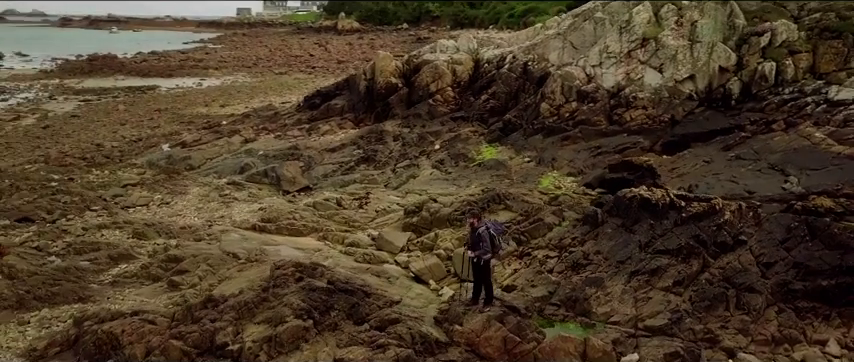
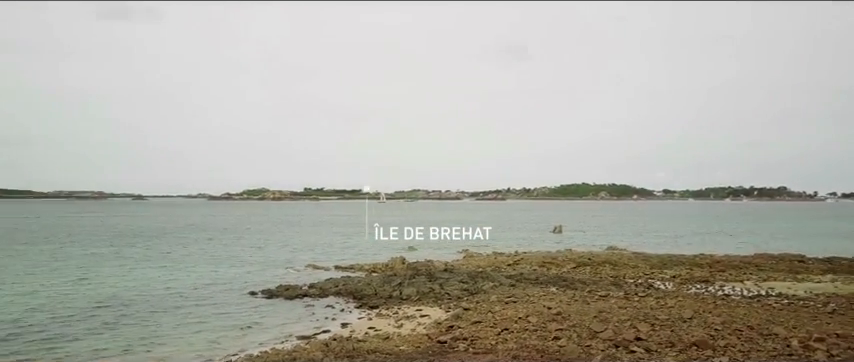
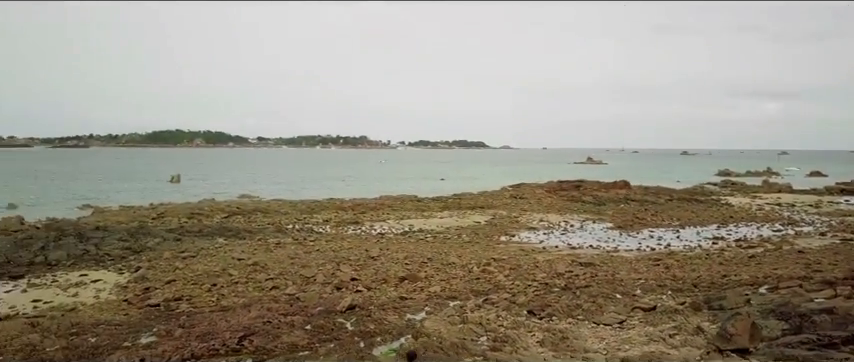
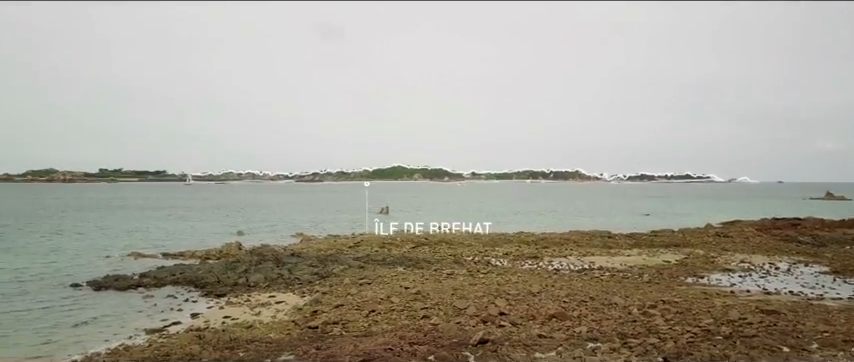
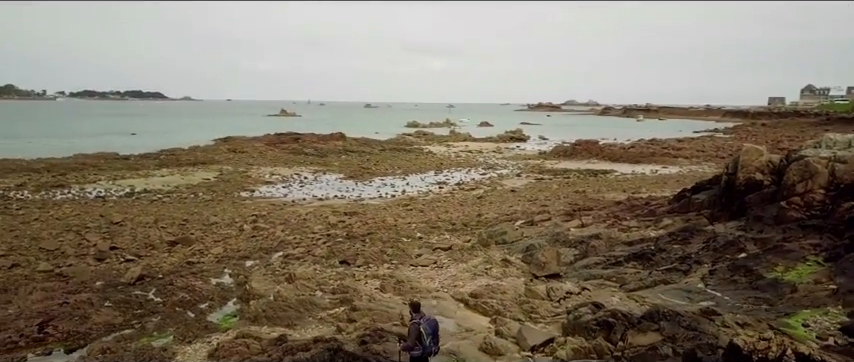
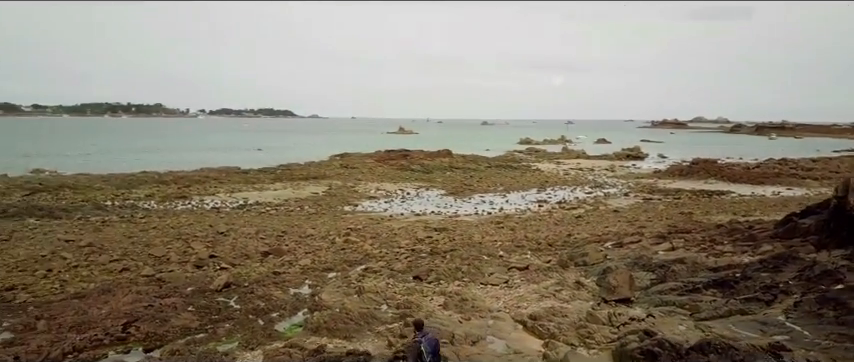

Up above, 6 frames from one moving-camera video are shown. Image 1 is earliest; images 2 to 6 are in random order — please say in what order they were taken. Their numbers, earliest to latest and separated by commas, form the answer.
5, 6, 3, 4, 2
